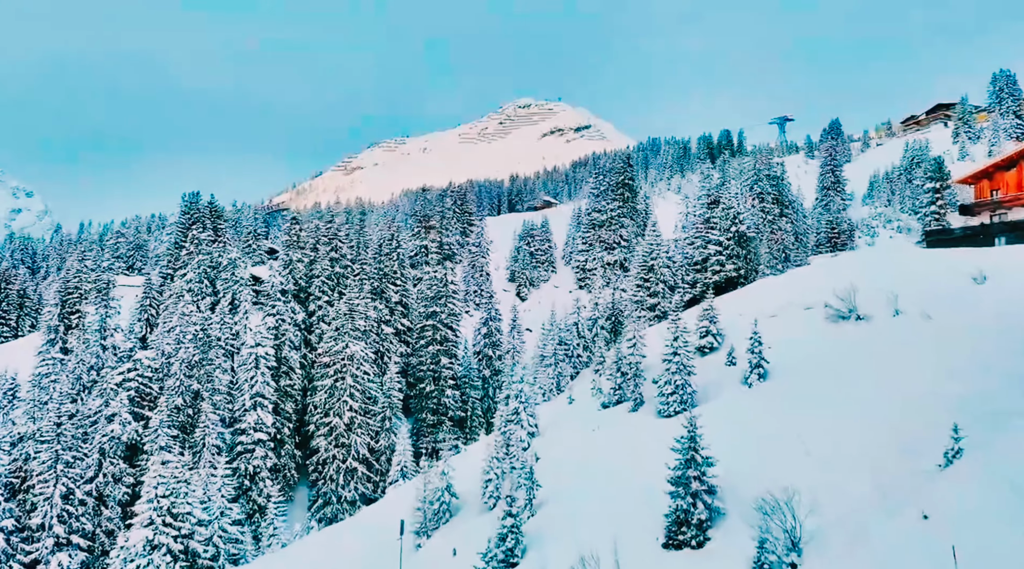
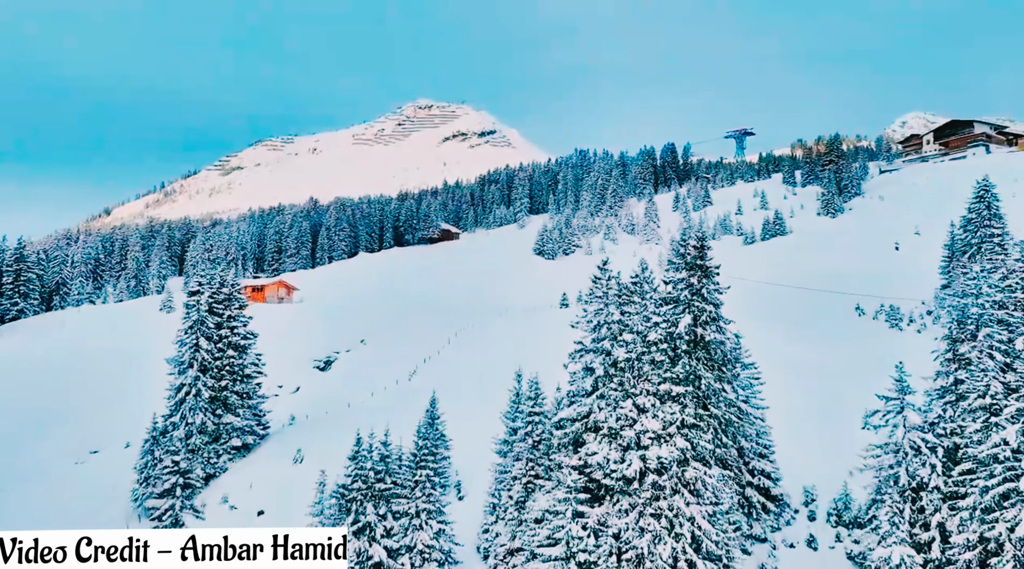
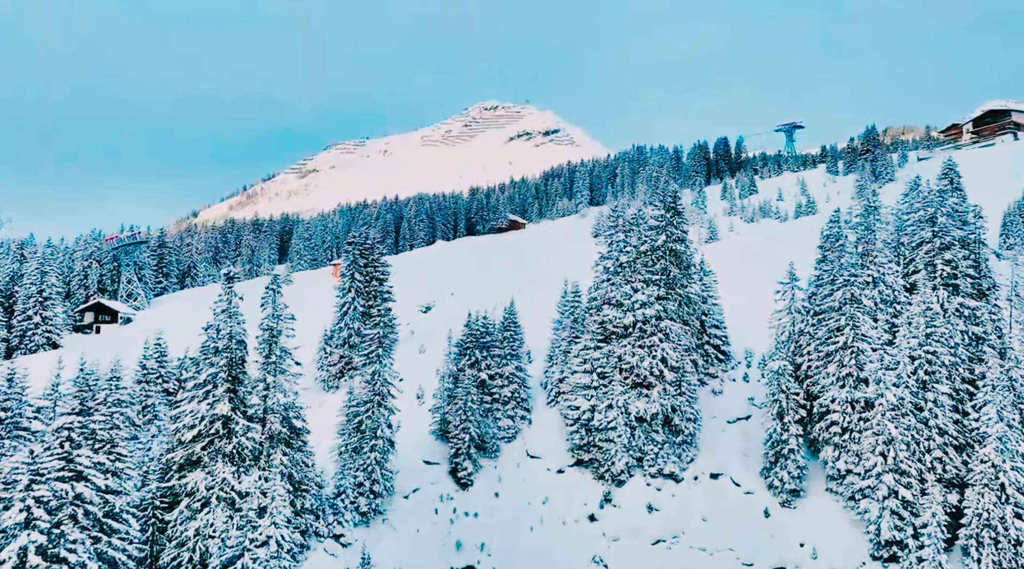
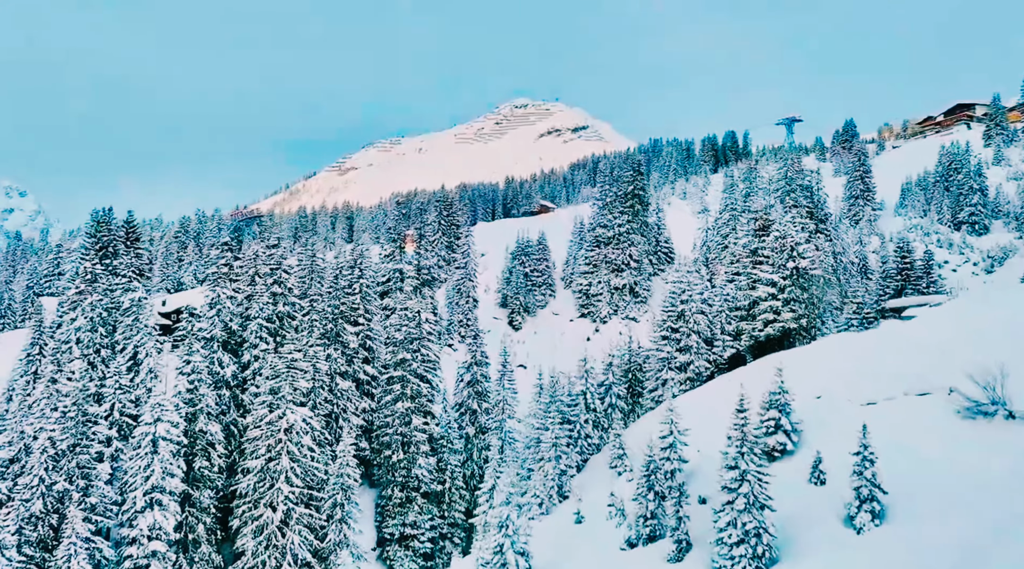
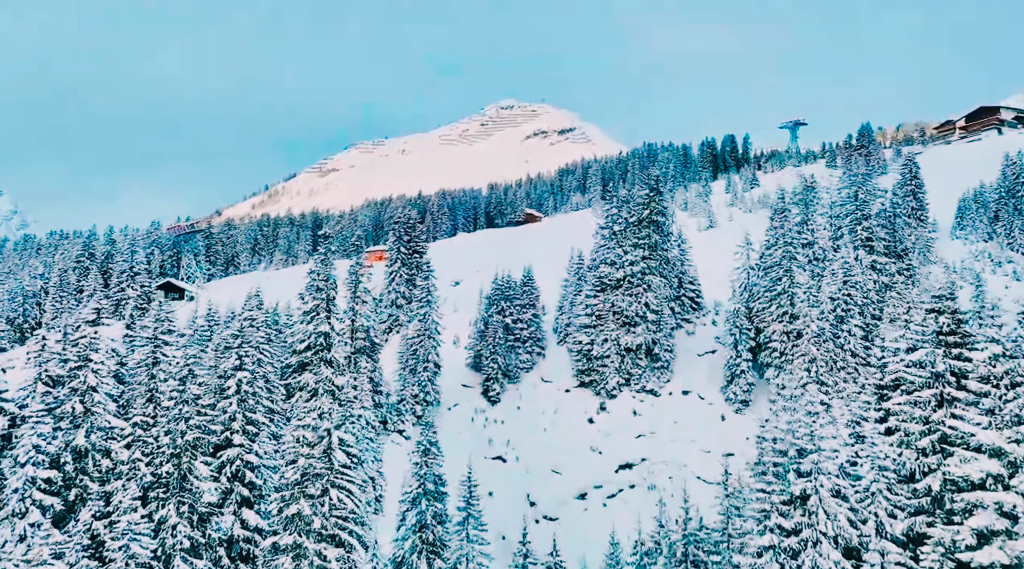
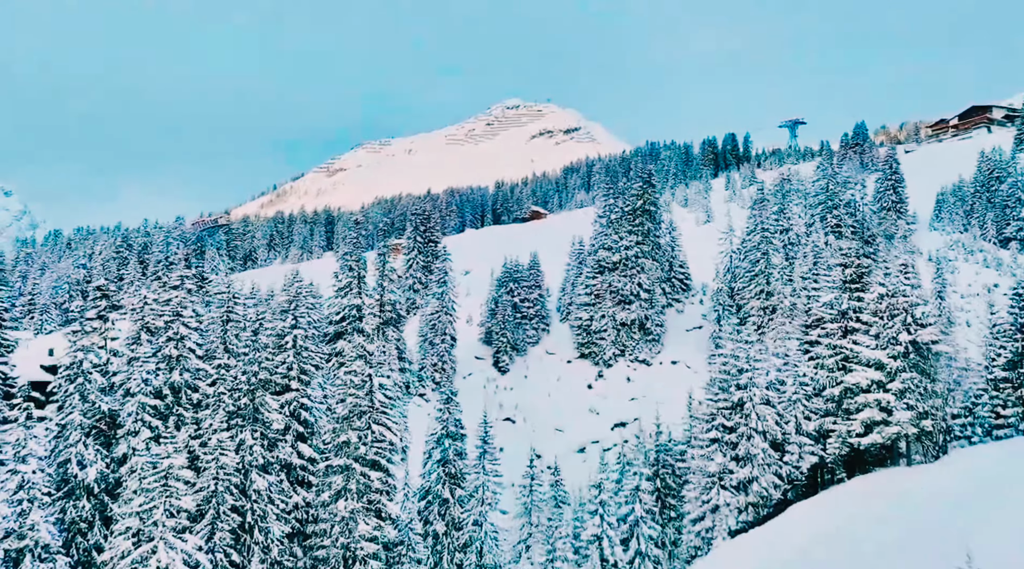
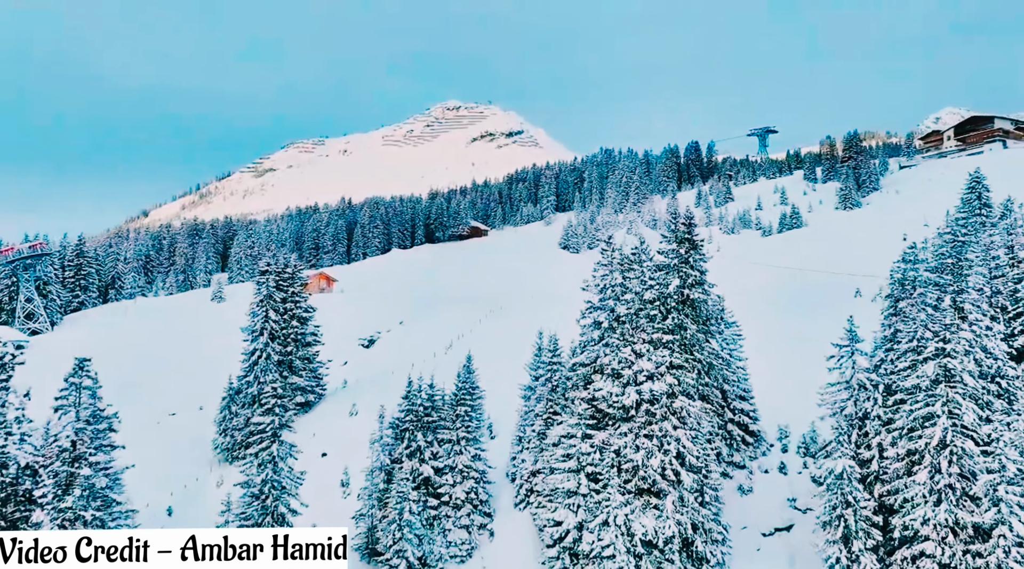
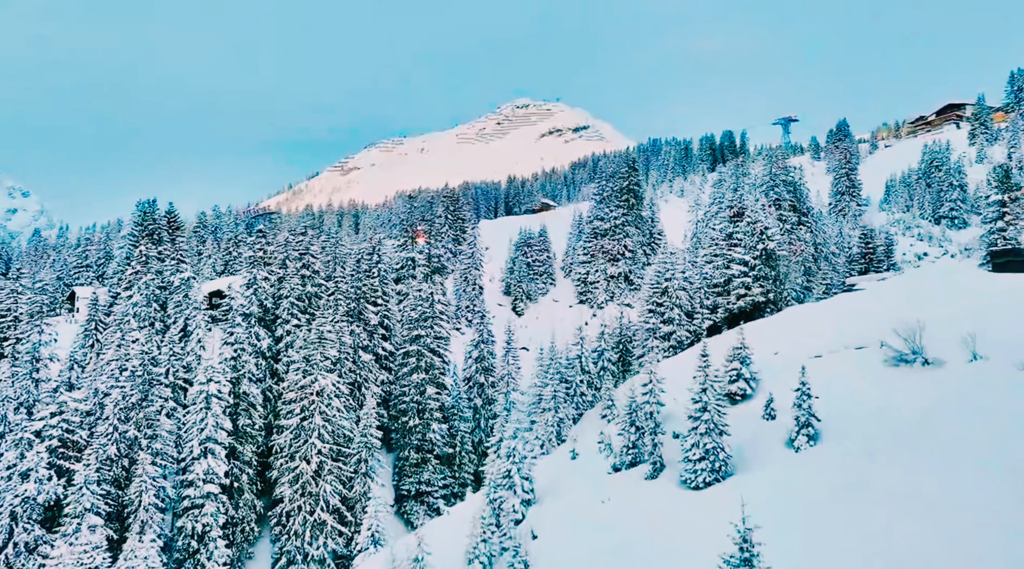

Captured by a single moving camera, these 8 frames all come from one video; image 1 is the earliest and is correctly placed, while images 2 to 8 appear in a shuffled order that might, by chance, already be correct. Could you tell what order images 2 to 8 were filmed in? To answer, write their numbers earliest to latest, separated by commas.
8, 4, 6, 5, 3, 7, 2
